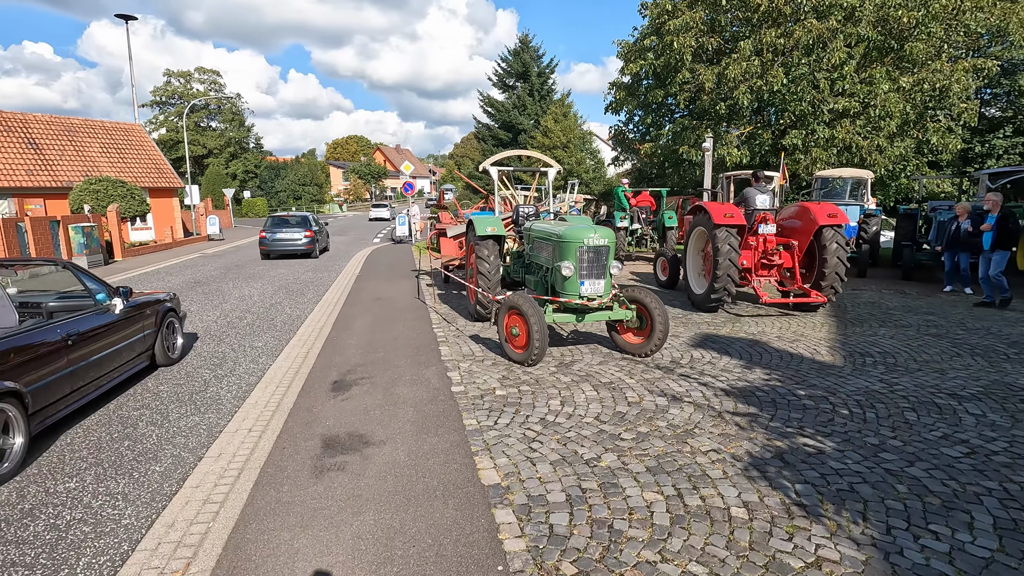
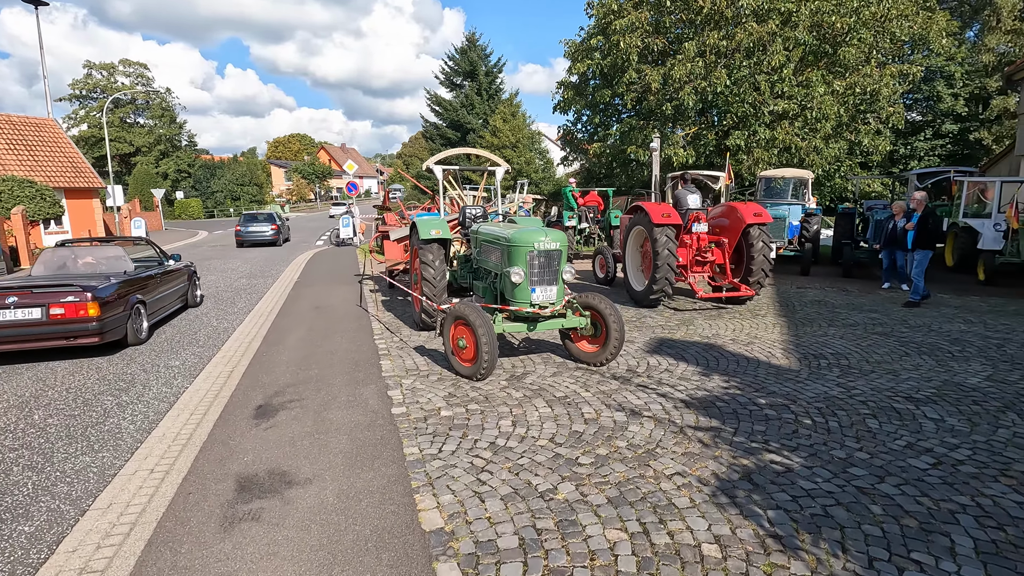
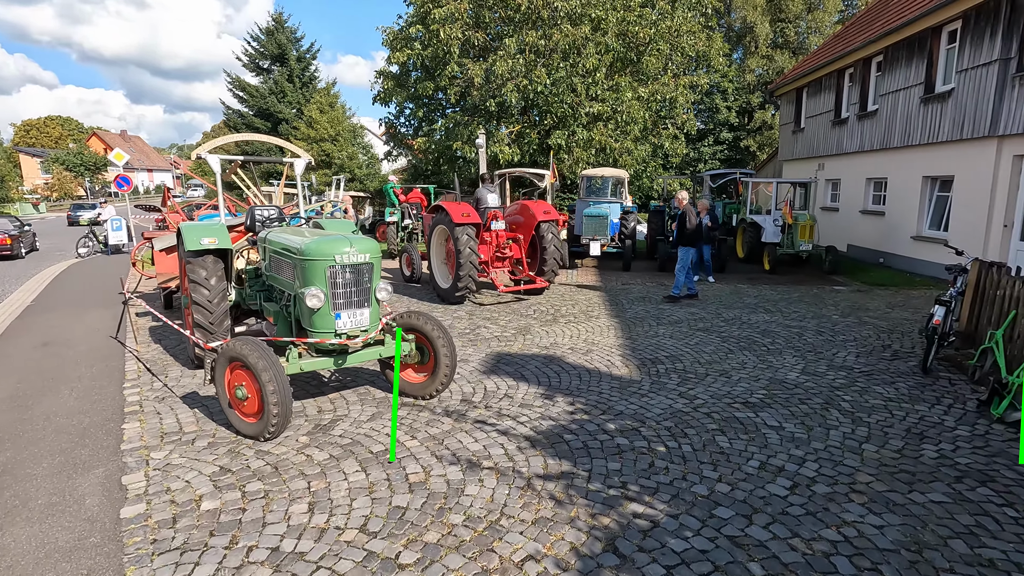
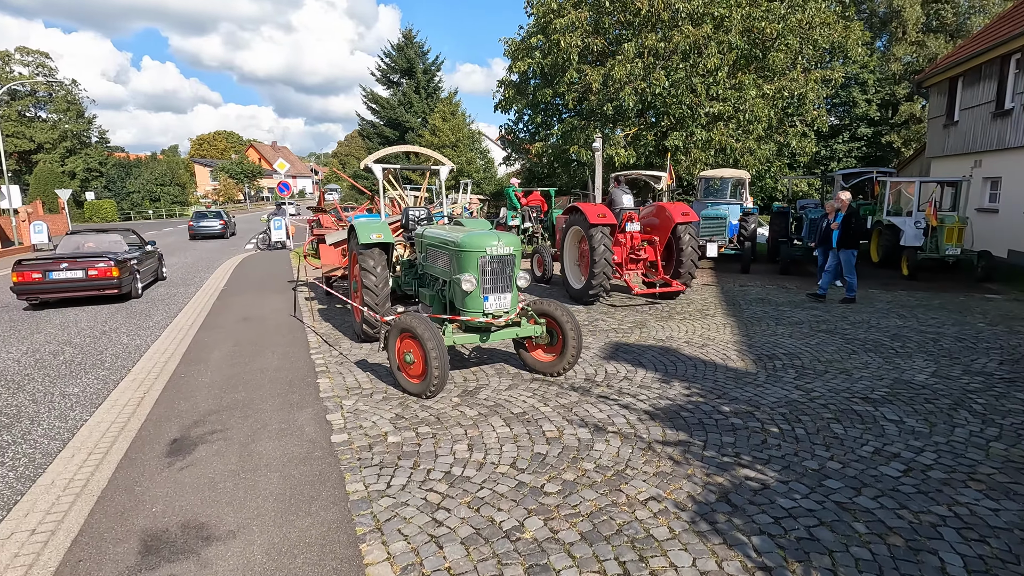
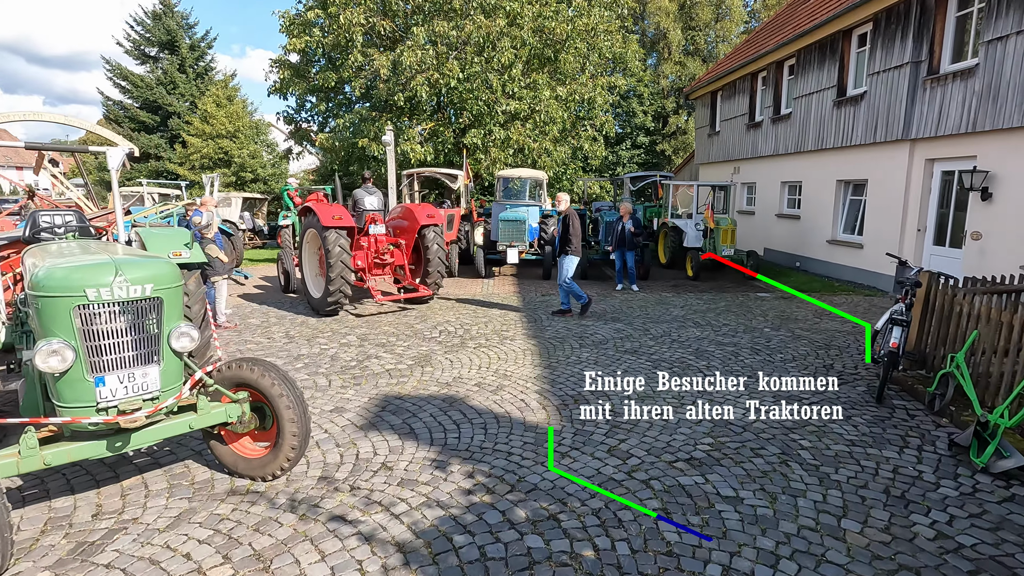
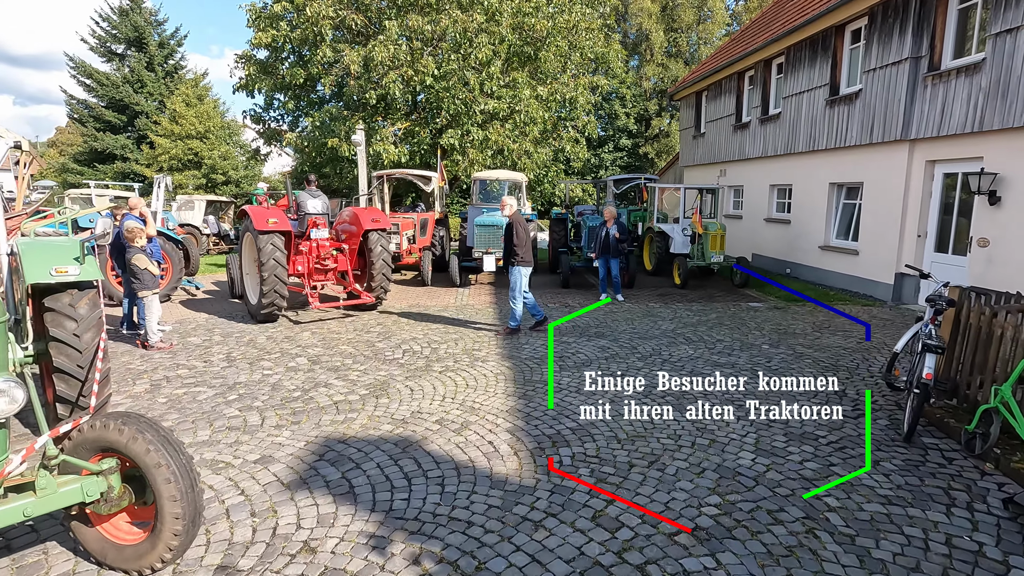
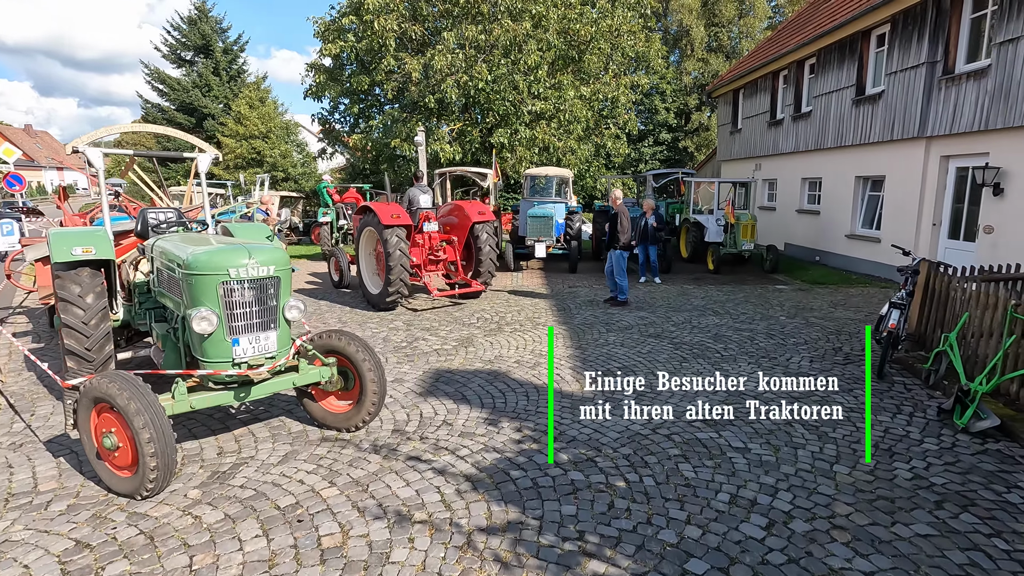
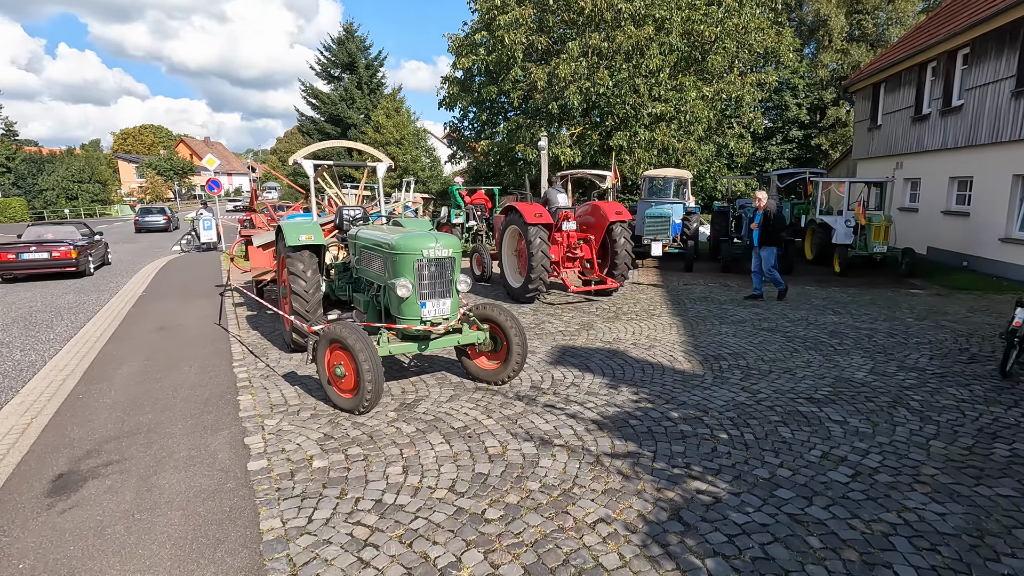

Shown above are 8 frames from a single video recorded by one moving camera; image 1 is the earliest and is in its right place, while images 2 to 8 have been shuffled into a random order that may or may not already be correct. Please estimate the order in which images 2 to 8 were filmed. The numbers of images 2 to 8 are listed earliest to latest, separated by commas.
2, 4, 8, 3, 7, 5, 6
